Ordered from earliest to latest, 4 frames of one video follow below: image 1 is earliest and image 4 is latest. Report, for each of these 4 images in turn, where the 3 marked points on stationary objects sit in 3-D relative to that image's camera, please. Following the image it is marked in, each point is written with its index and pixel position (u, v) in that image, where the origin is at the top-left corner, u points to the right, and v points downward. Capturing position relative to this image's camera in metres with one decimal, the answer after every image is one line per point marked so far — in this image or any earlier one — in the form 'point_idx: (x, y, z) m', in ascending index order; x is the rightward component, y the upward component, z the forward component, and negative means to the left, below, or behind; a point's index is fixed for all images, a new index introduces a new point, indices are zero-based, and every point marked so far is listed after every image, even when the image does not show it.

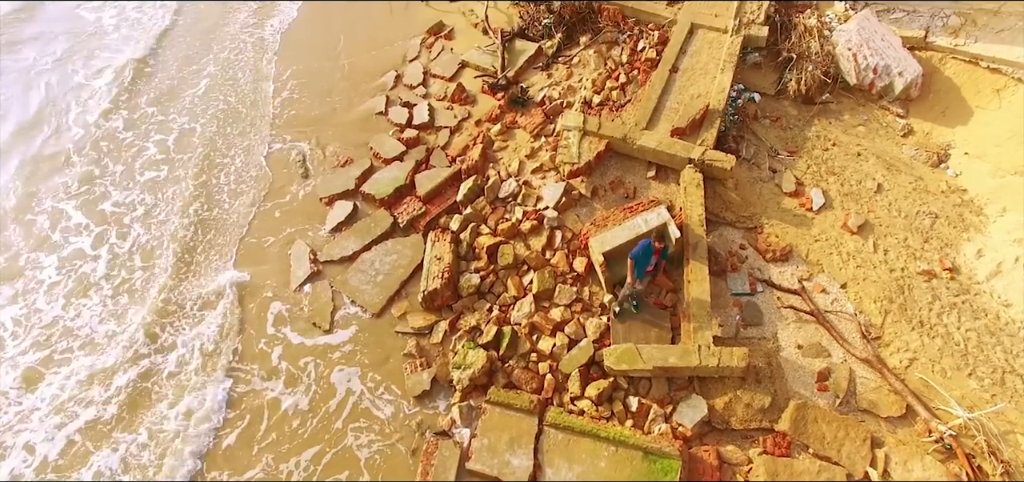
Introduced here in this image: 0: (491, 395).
0: (-0.2, -1.4, +5.8) m
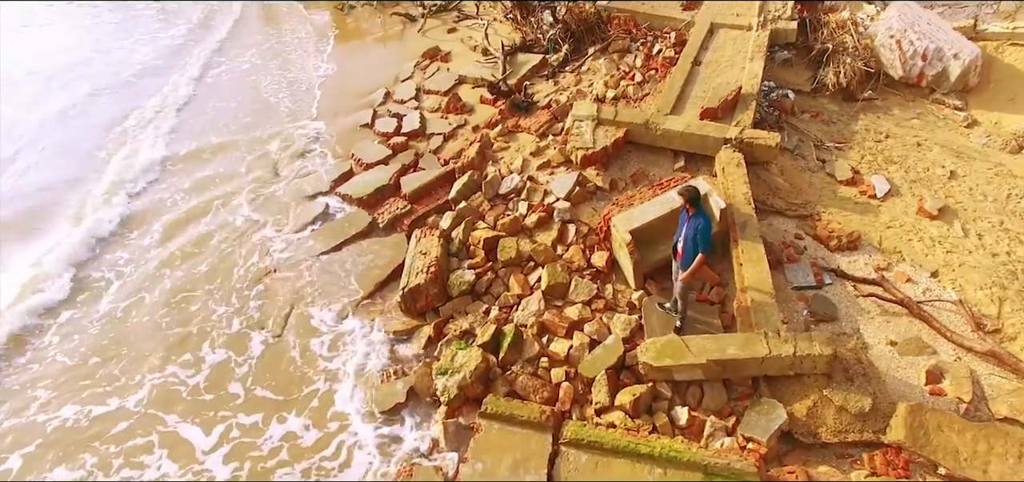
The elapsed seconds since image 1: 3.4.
0: (-0.2, -1.1, +4.3) m
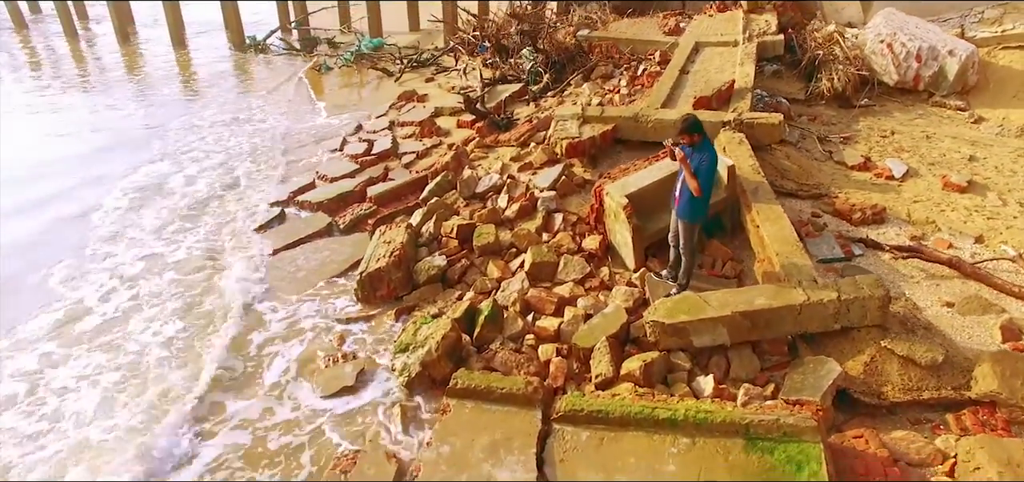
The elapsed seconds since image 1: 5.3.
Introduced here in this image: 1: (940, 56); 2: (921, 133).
0: (-0.3, -0.7, +3.4) m
1: (+4.7, +2.0, +7.2) m
2: (+4.1, +1.1, +6.5) m
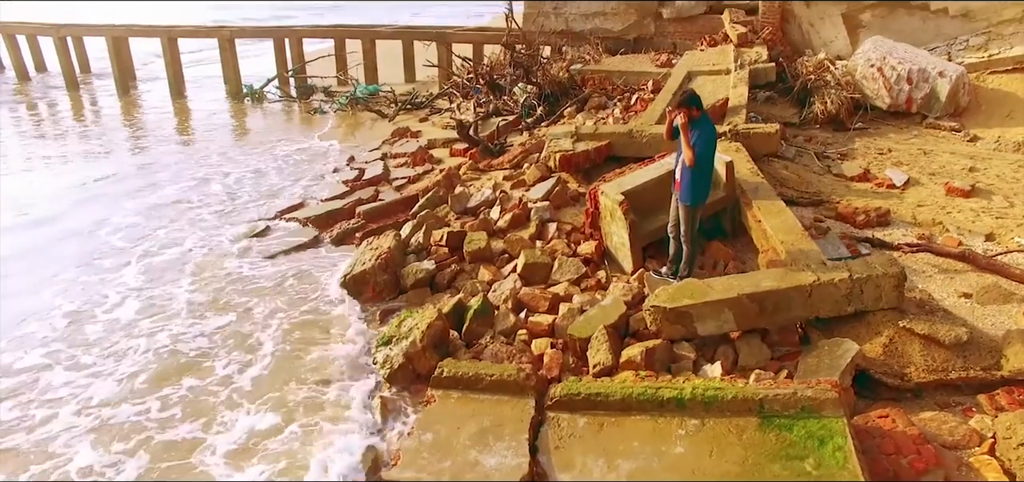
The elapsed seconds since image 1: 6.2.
0: (-0.3, -0.6, +3.1) m
1: (+4.7, +1.8, +7.2) m
2: (+4.0, +0.9, +6.5) m
